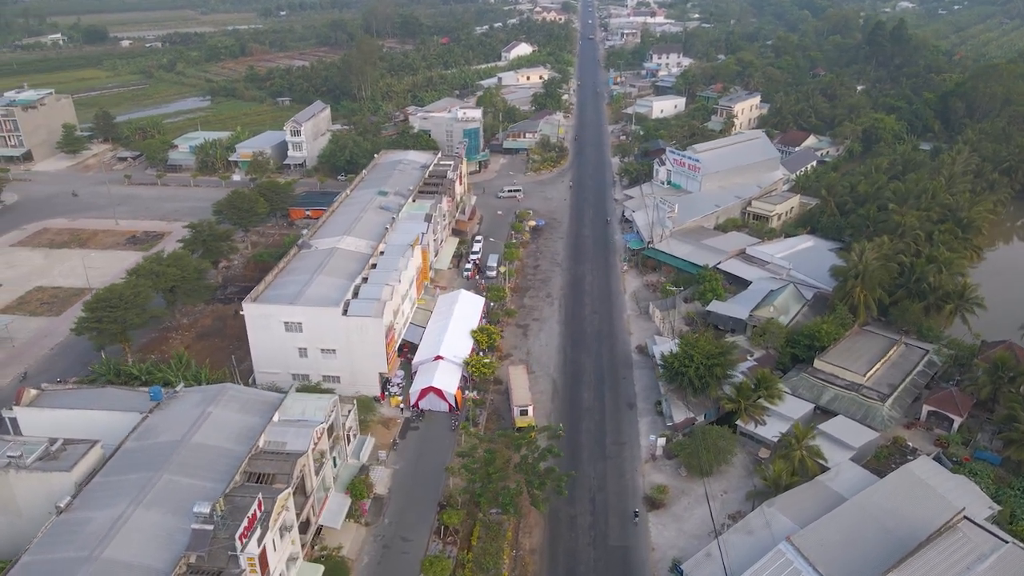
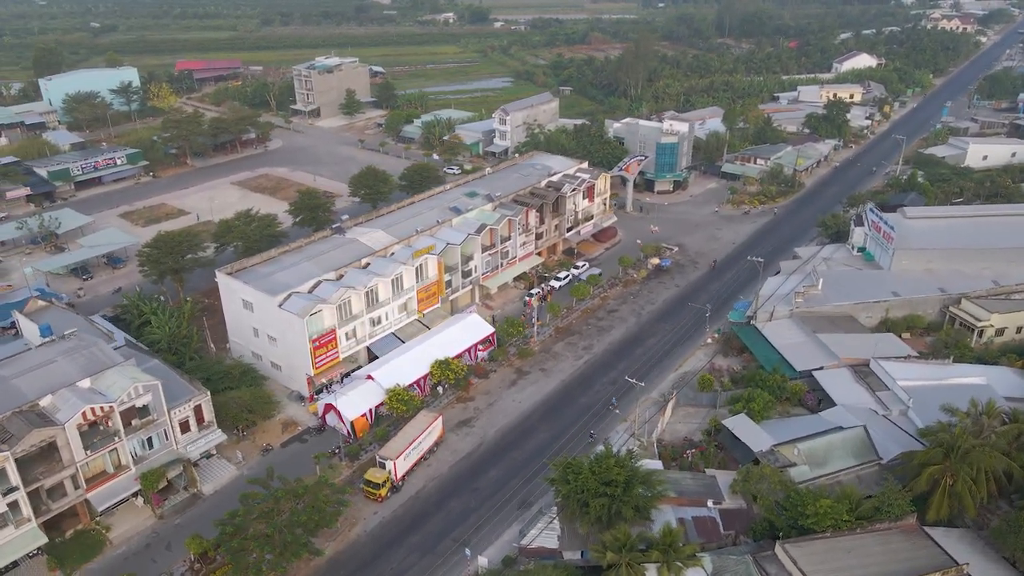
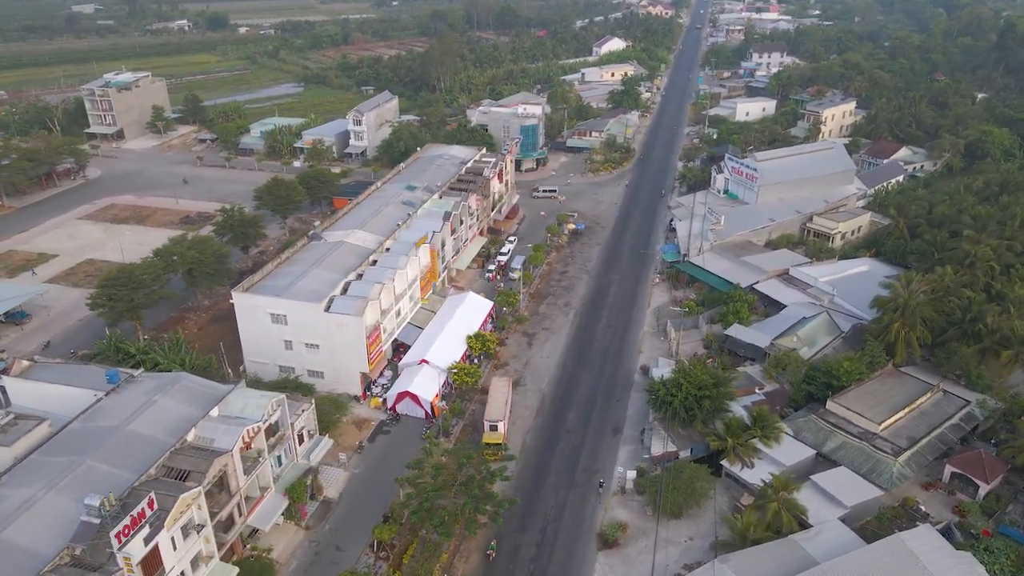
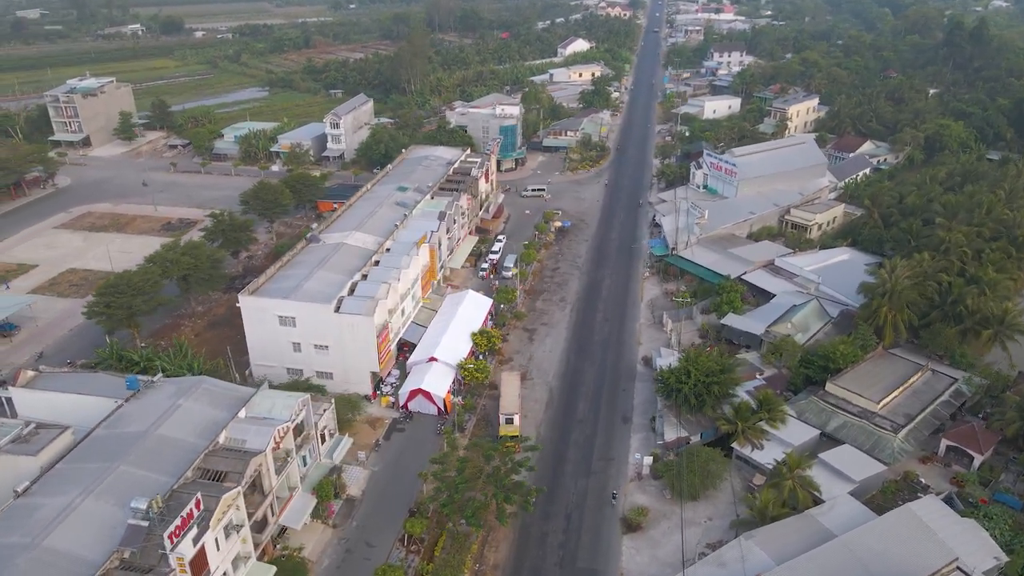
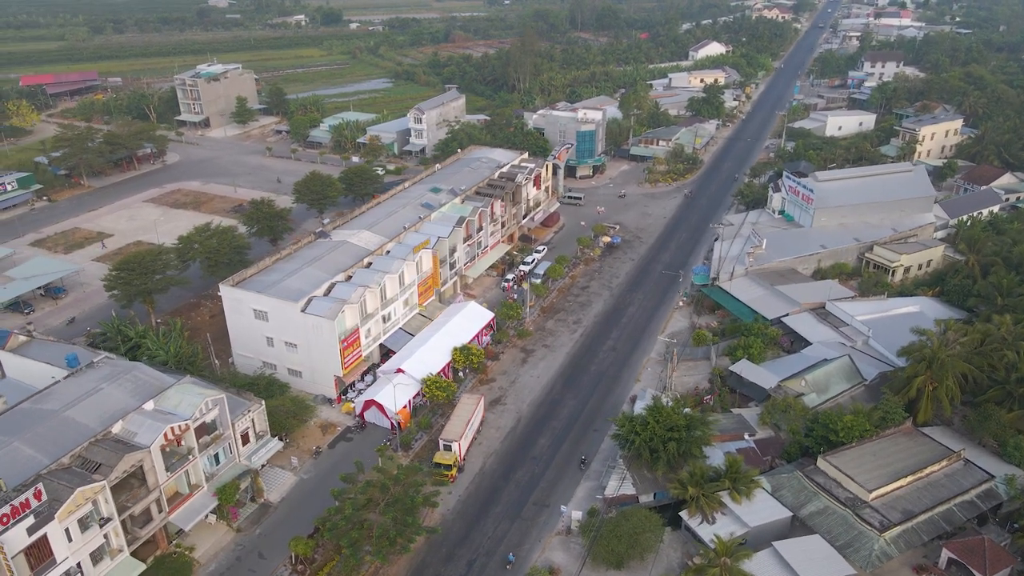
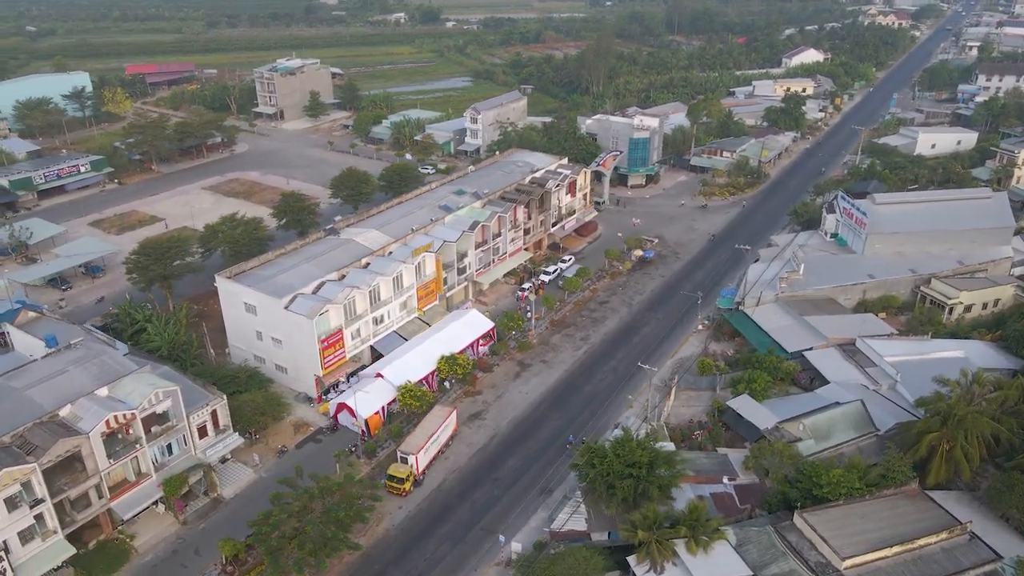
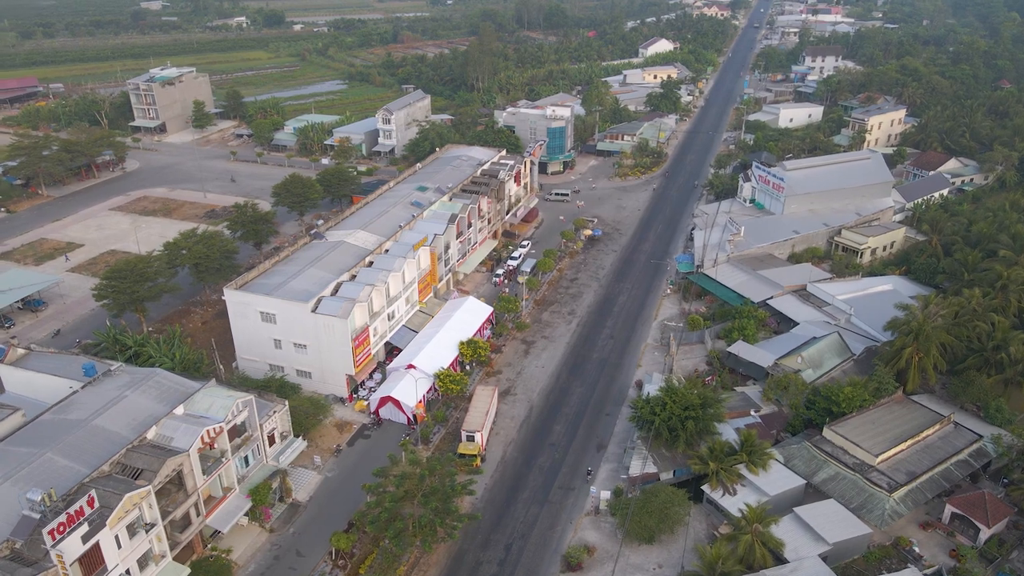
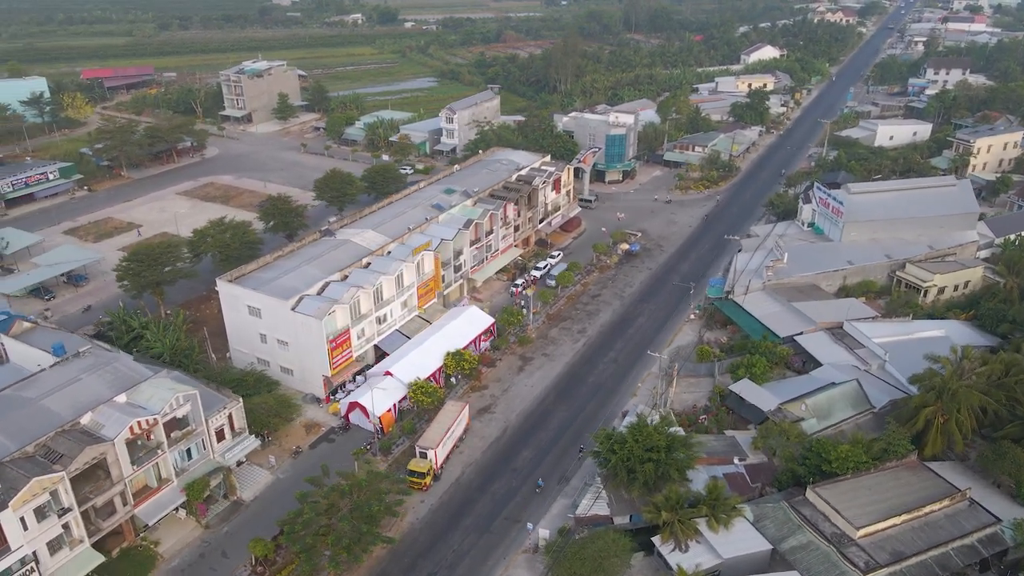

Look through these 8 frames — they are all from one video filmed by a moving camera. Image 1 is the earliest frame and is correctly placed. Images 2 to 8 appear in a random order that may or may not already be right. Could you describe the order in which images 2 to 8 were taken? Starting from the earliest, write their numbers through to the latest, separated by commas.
4, 3, 7, 5, 8, 6, 2
